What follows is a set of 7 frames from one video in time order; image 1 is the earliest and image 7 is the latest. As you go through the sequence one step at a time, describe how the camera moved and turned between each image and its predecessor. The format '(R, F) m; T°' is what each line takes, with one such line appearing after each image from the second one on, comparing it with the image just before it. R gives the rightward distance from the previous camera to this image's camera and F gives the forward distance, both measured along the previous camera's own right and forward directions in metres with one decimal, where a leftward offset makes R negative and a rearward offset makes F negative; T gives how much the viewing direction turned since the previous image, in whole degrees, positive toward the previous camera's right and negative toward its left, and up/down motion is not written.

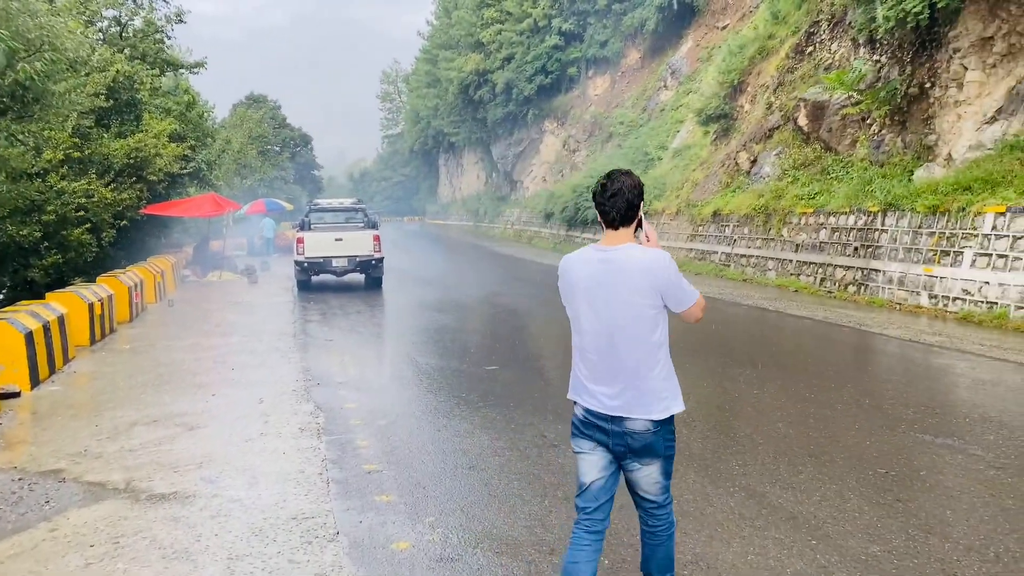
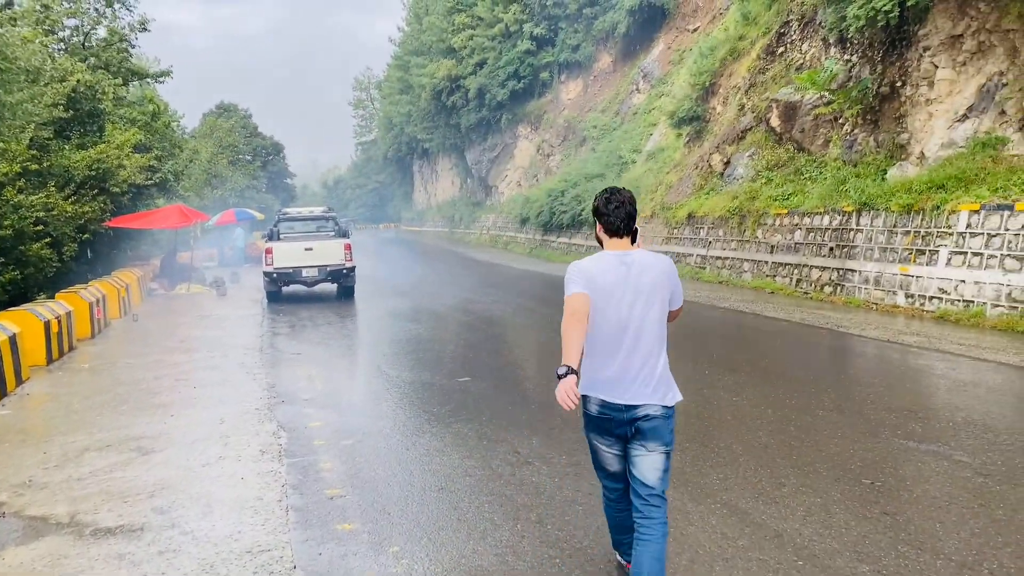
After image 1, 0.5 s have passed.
(+0.1, +0.2) m; +2°
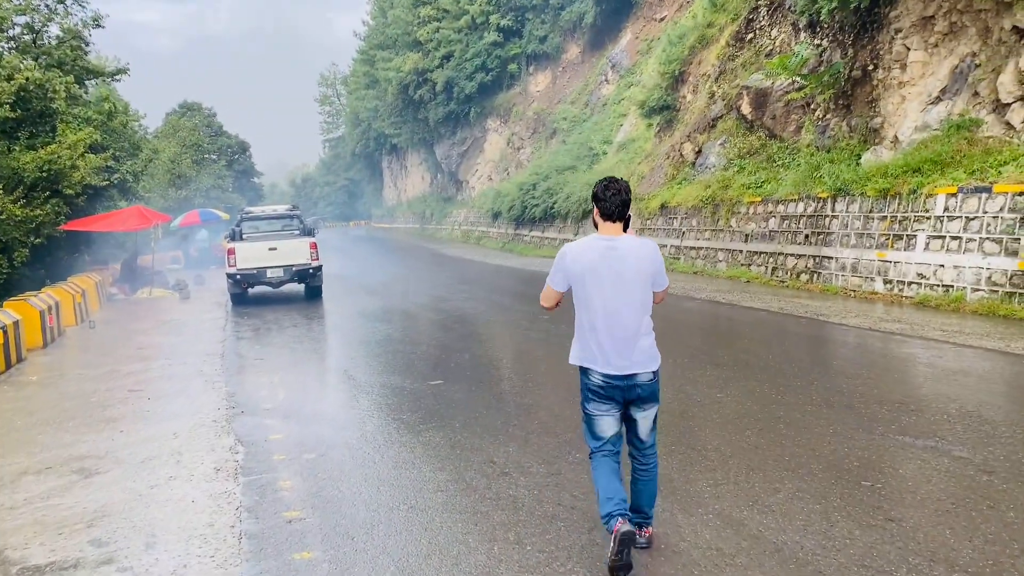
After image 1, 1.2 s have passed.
(0.0, +0.4) m; +2°
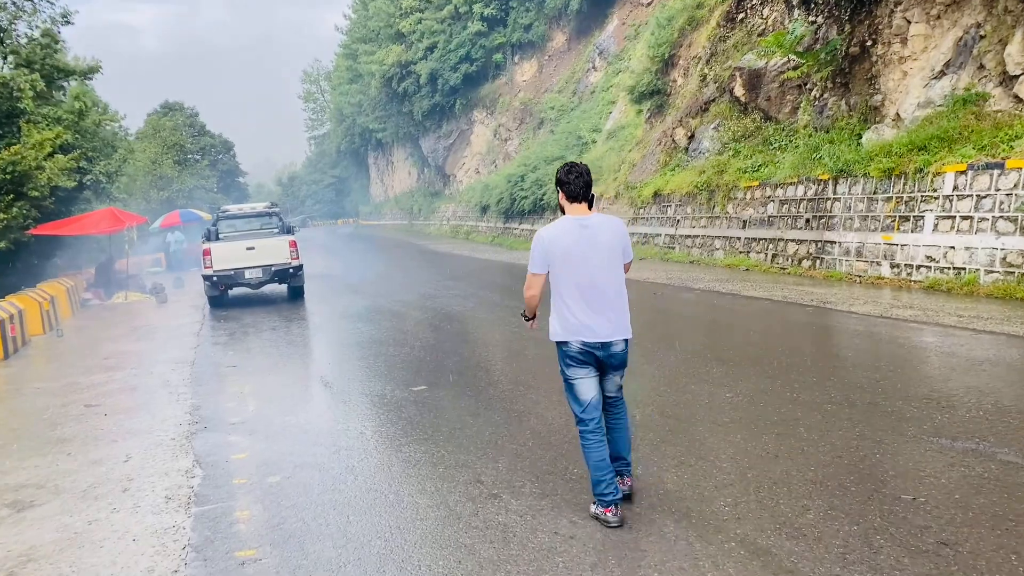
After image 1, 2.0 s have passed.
(0.0, +0.6) m; +1°
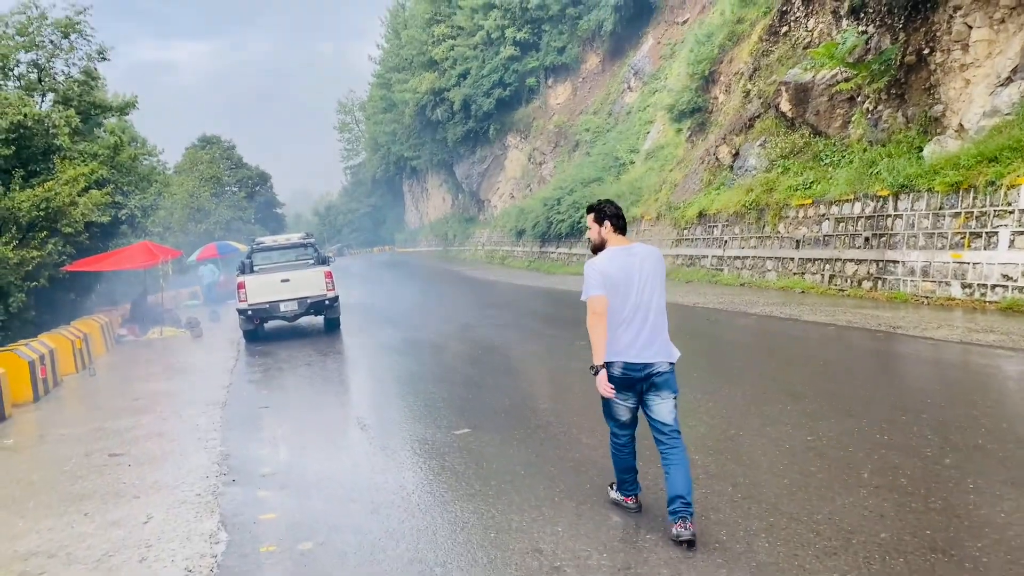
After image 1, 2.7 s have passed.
(-0.1, +0.6) m; -2°
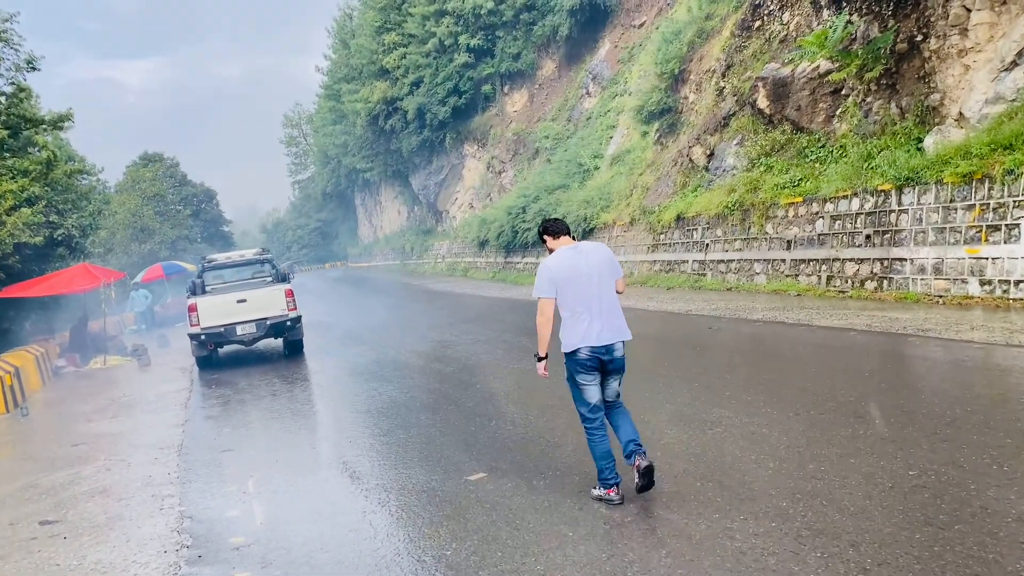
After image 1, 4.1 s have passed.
(-0.4, +1.1) m; +3°
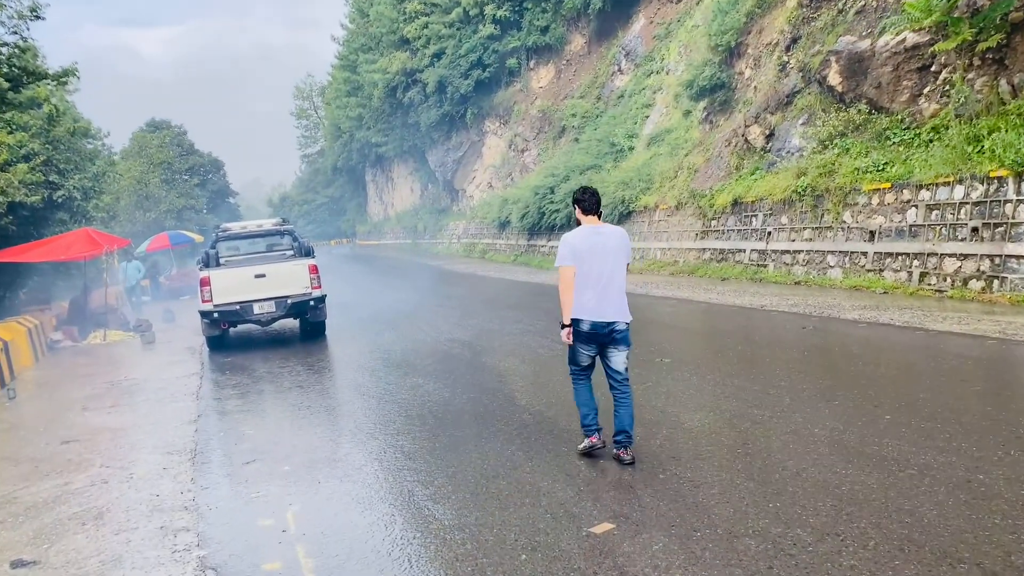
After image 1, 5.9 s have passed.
(-0.7, +1.5) m; 0°
